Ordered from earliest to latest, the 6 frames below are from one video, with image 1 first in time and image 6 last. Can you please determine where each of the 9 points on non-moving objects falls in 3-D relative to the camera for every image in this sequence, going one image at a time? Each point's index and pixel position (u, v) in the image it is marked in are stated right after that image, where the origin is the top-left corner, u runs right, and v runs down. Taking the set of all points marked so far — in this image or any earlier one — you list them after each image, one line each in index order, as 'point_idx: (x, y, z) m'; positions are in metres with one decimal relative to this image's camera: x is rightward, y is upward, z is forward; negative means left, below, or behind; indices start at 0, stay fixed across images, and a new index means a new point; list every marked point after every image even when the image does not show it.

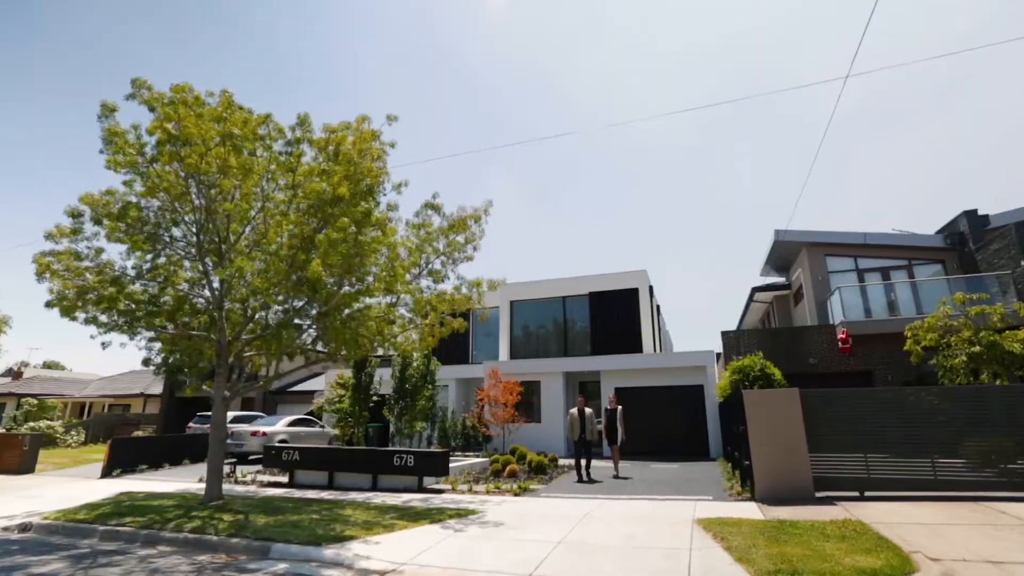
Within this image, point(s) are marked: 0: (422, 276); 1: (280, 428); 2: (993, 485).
0: (-1.9, +0.3, +10.8) m
1: (-7.7, -4.7, +17.3) m
2: (+7.5, -3.1, +8.2) m
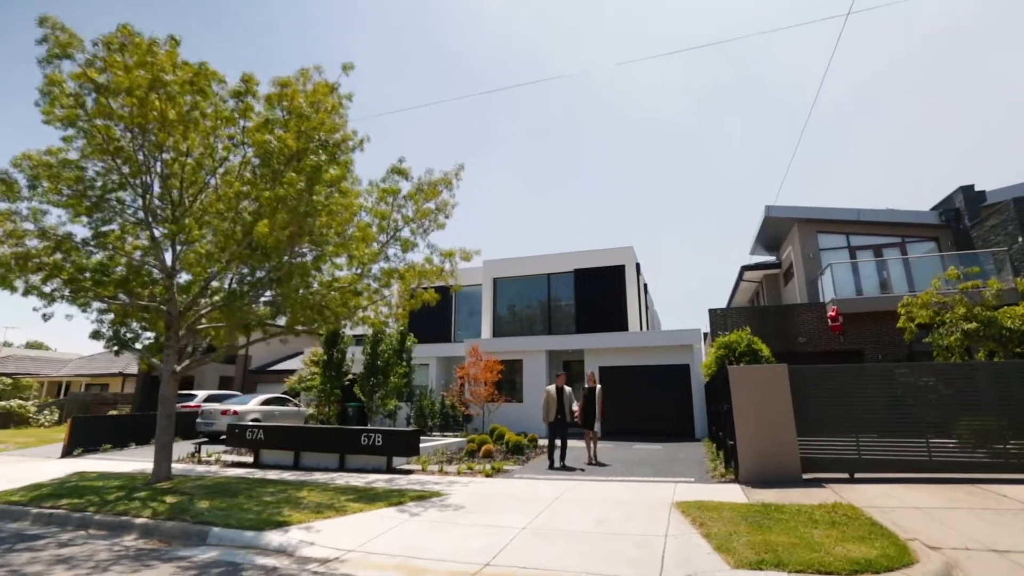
0: (-2.4, +0.9, +10.1) m
1: (-8.3, -3.8, +16.7) m
2: (+7.0, -2.7, +7.7) m
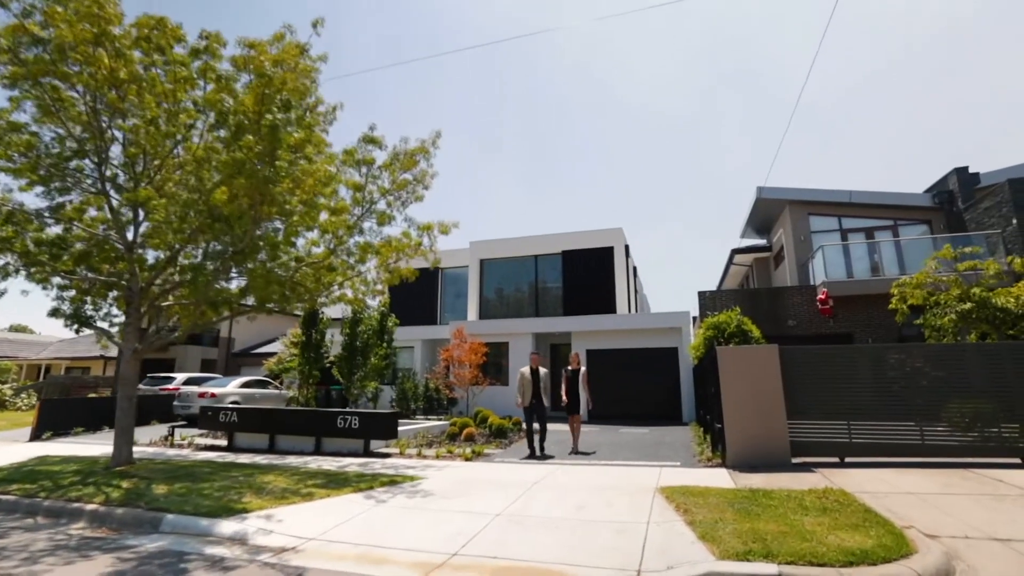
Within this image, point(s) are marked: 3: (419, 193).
0: (-2.7, +1.3, +9.6) m
1: (-8.8, -3.2, +16.2) m
2: (+6.7, -2.4, +7.5) m
3: (-1.8, +1.8, +10.0) m
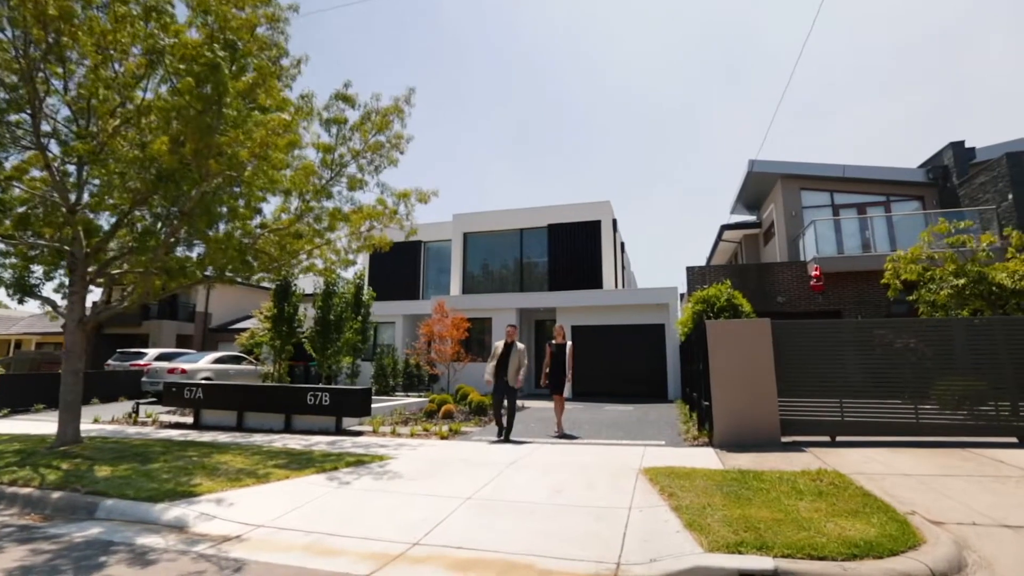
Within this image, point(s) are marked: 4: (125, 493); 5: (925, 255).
0: (-3.1, +1.8, +8.9) m
1: (-9.3, -2.3, +15.6) m
2: (+6.4, -2.0, +7.2) m
3: (-2.1, +2.4, +9.3) m
4: (-3.9, -2.1, +5.2) m
5: (+8.4, +0.7, +10.5) m
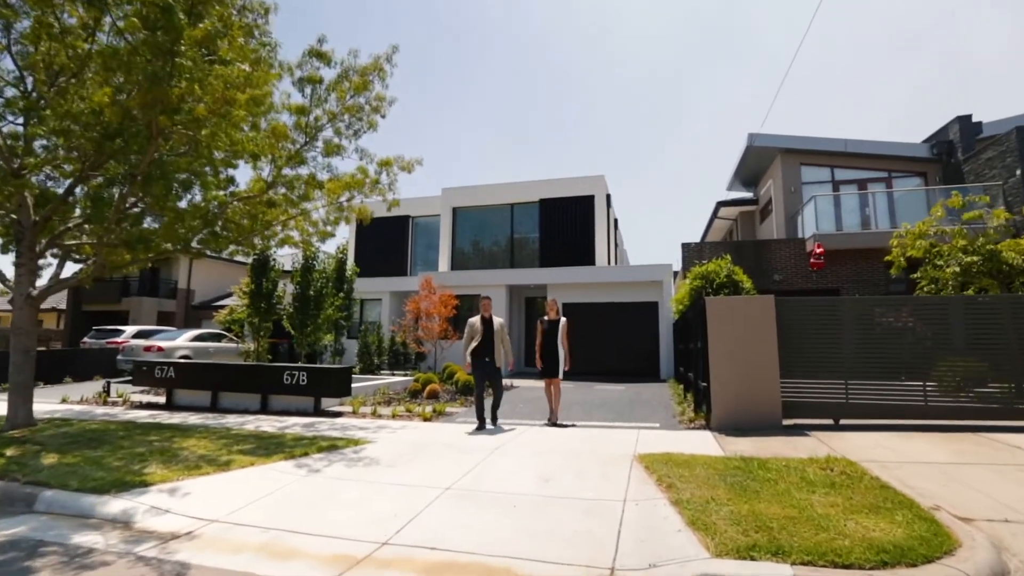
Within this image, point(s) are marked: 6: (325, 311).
0: (-3.3, +2.3, +8.3) m
1: (-9.6, -1.6, +15.0) m
2: (+6.2, -1.7, +6.9) m
3: (-2.3, +2.8, +8.7) m
4: (-4.1, -1.8, +4.8) m
5: (+8.2, +1.1, +10.0) m
6: (-4.3, -0.5, +12.1) m
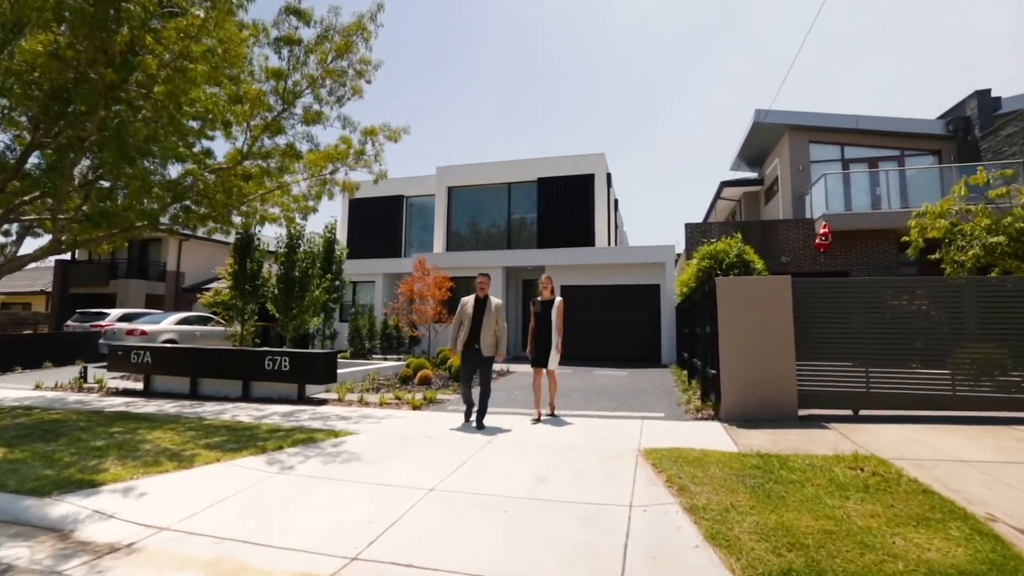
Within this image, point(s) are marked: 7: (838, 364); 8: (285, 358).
0: (-3.3, +2.6, +7.7) m
1: (-9.8, -1.0, +14.5) m
2: (+6.1, -1.4, +6.4) m
3: (-2.4, +3.1, +8.0) m
4: (-4.2, -1.6, +4.2) m
5: (+8.1, +1.4, +9.5) m
6: (-4.4, -0.1, +11.6) m
7: (+4.3, -1.0, +6.6) m
8: (-3.8, -1.2, +8.8) m
